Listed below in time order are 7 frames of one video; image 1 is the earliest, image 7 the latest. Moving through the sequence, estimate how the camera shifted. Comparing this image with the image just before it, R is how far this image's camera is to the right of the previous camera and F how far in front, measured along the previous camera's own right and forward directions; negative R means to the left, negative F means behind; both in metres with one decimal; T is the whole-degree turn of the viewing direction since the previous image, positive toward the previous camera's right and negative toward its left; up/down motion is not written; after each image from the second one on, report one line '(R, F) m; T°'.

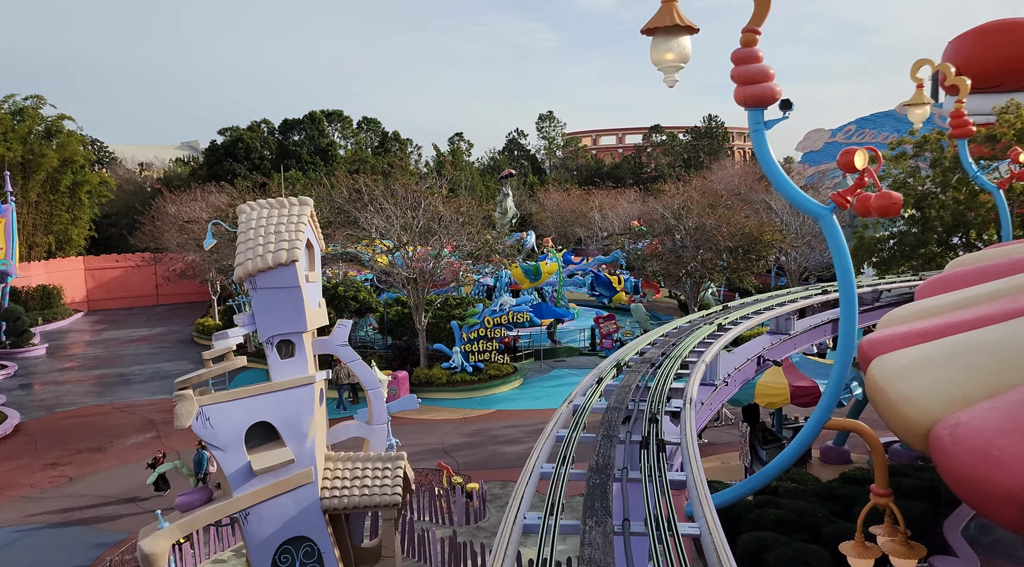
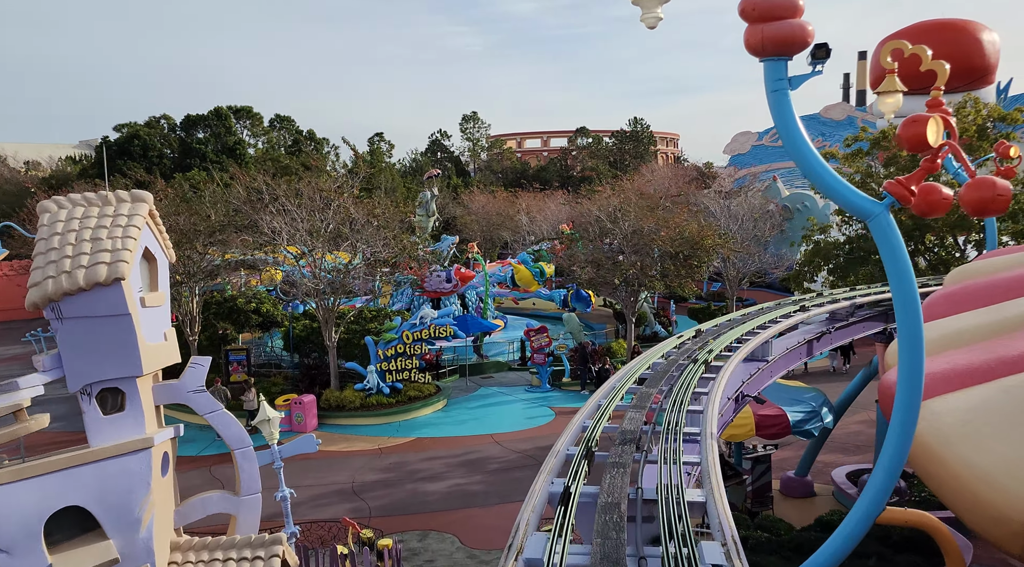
(+0.1, +1.9) m; +6°
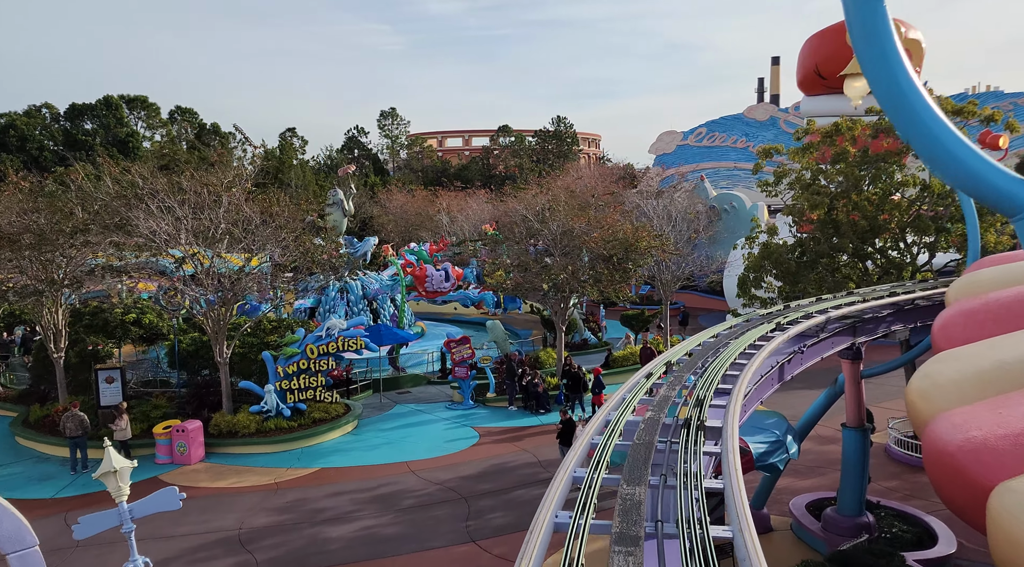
(+0.1, +1.7) m; +6°
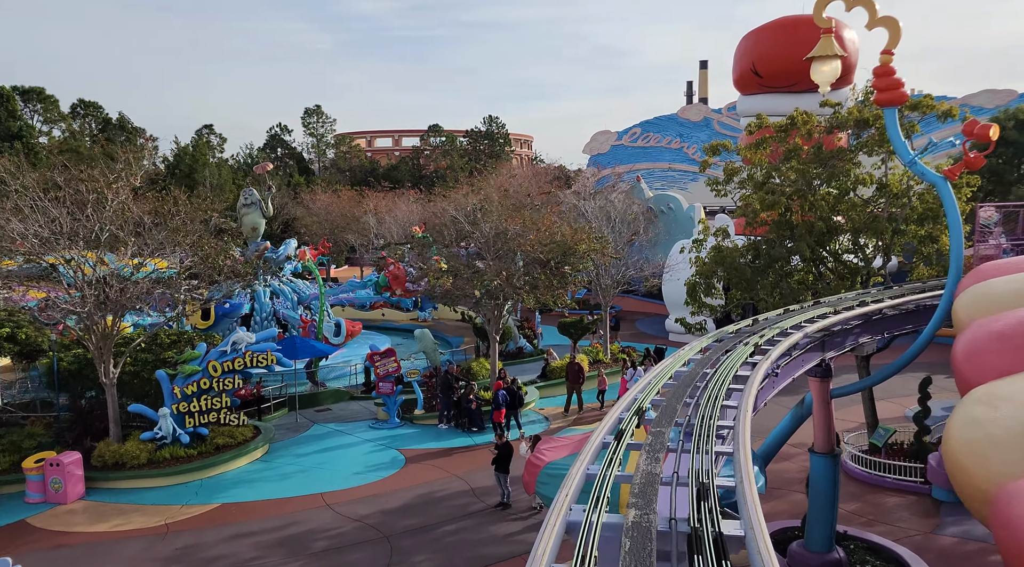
(+0.1, +1.3) m; +5°
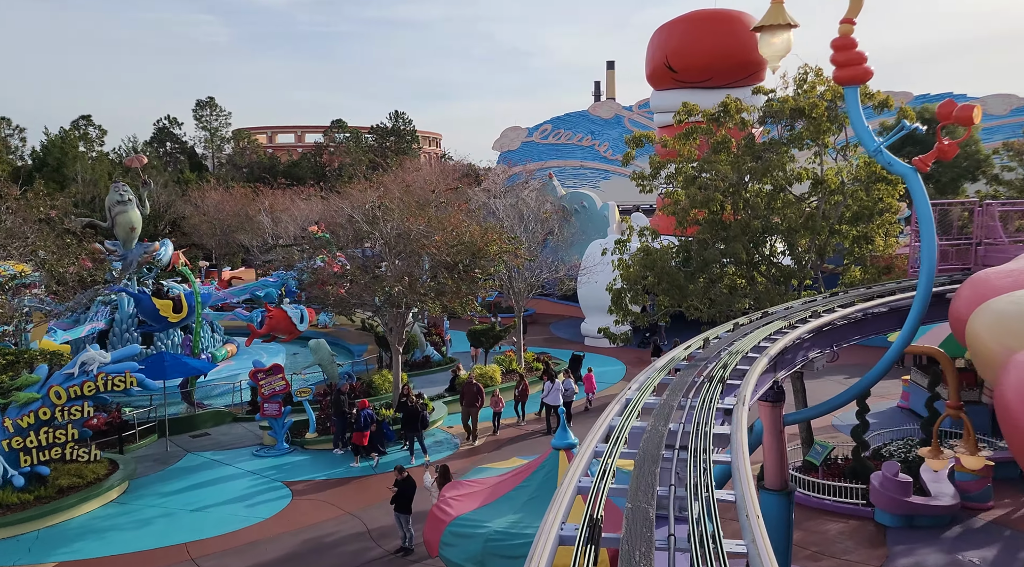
(+0.1, +1.5) m; +7°
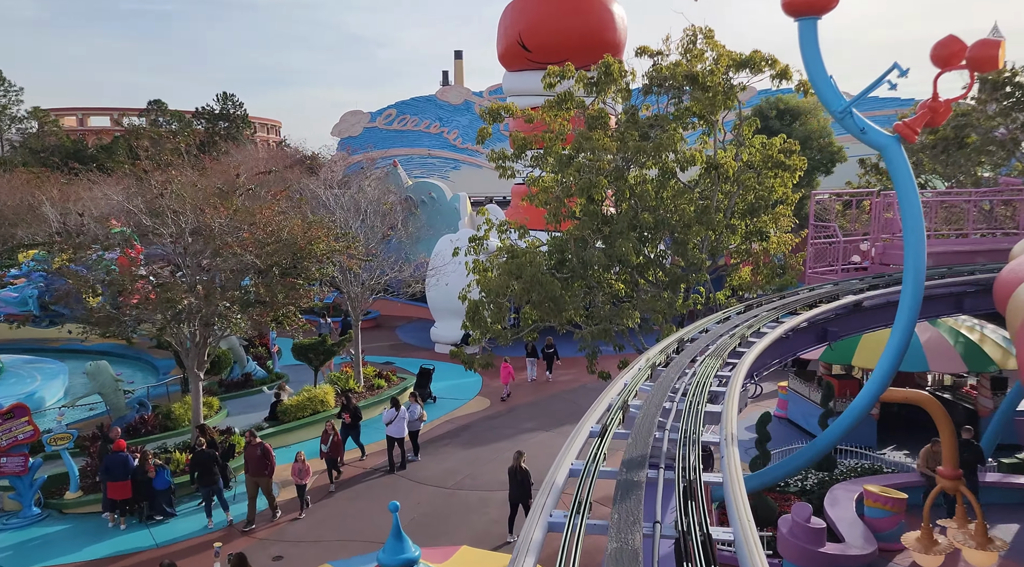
(+0.3, +2.4) m; +11°
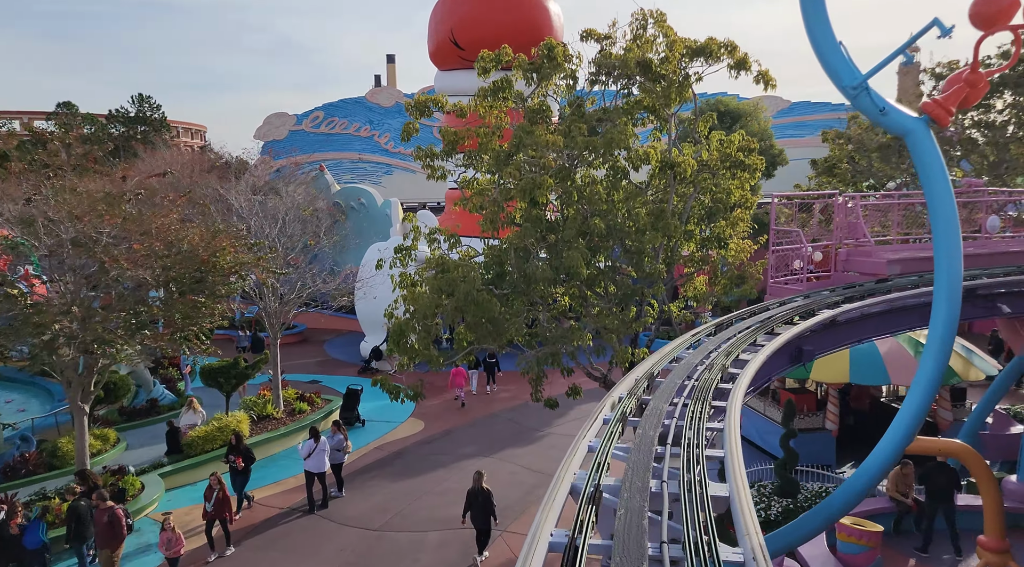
(+0.1, +1.1) m; +5°
